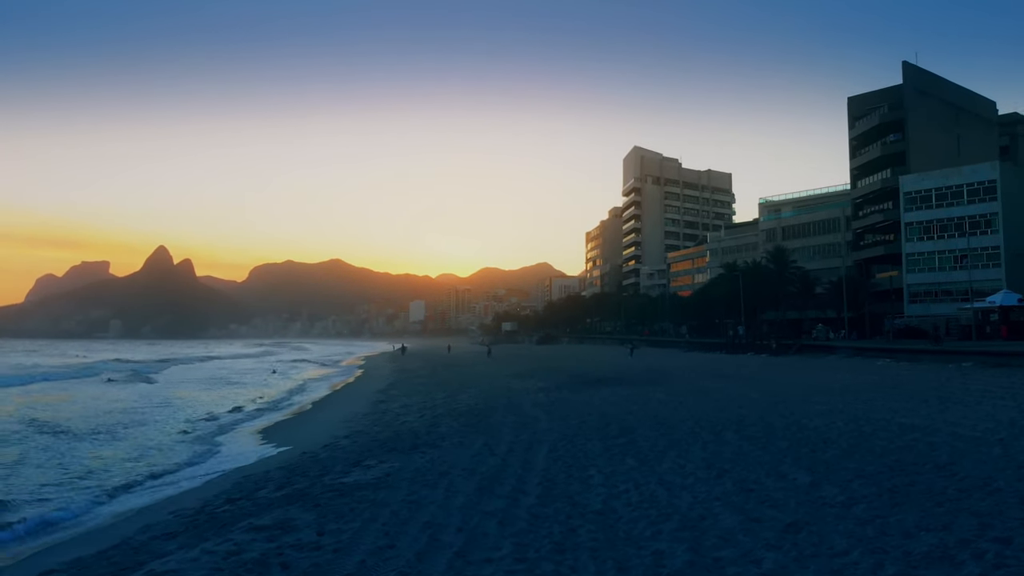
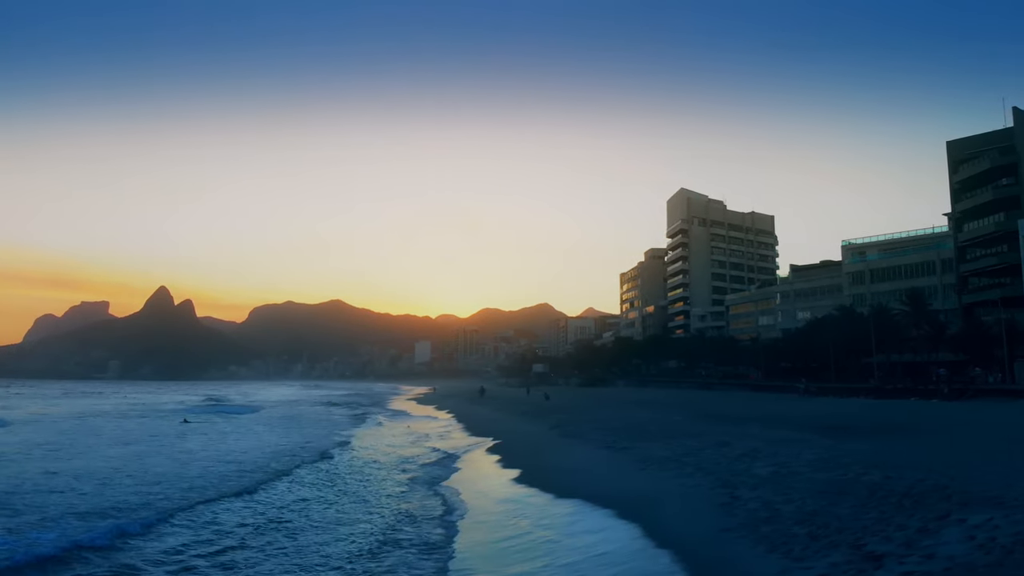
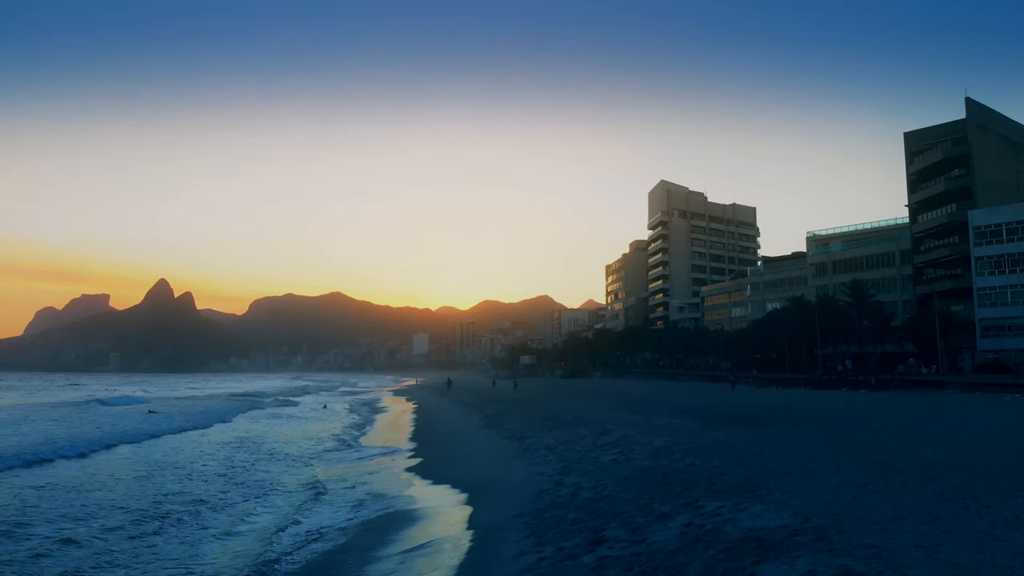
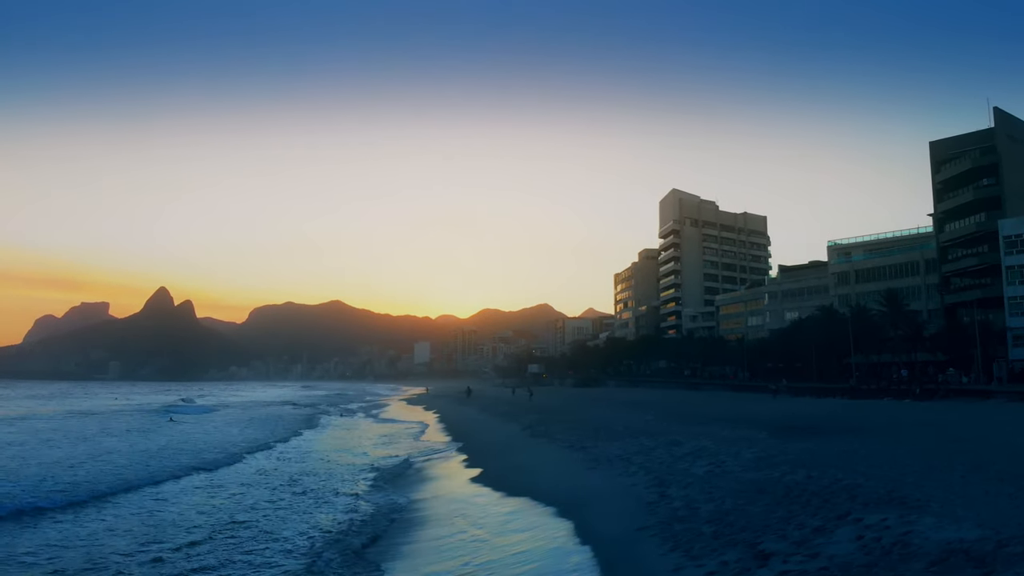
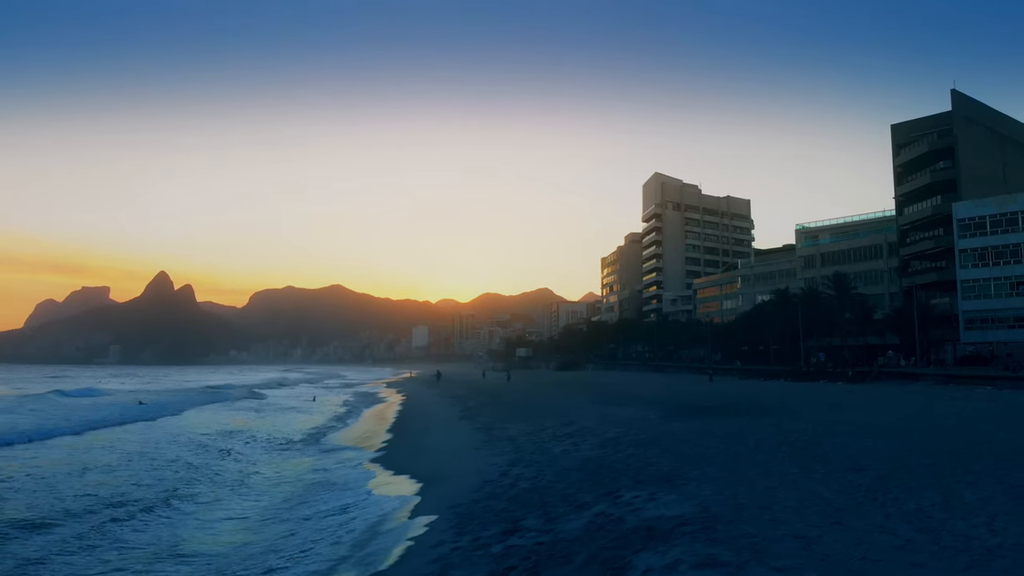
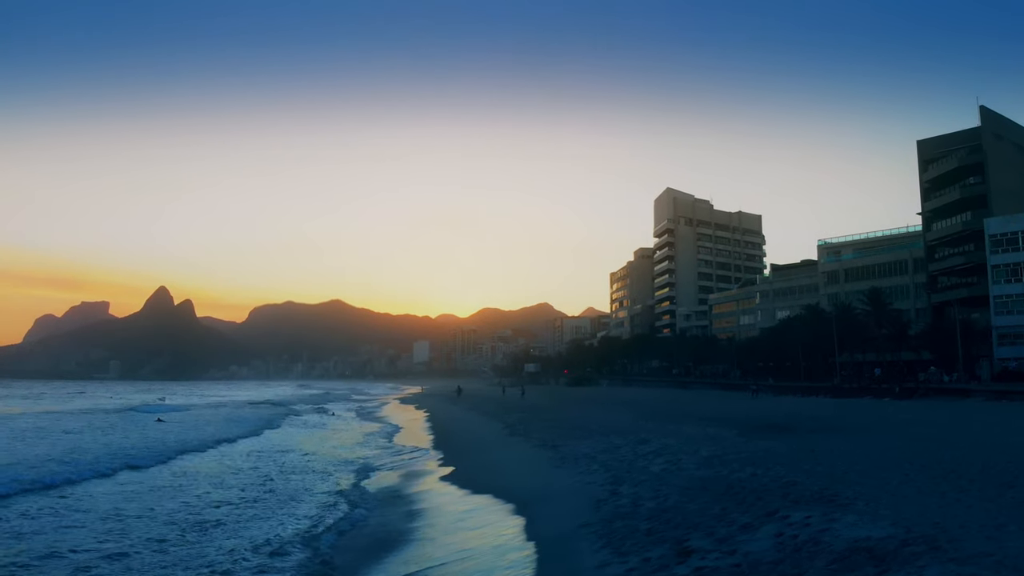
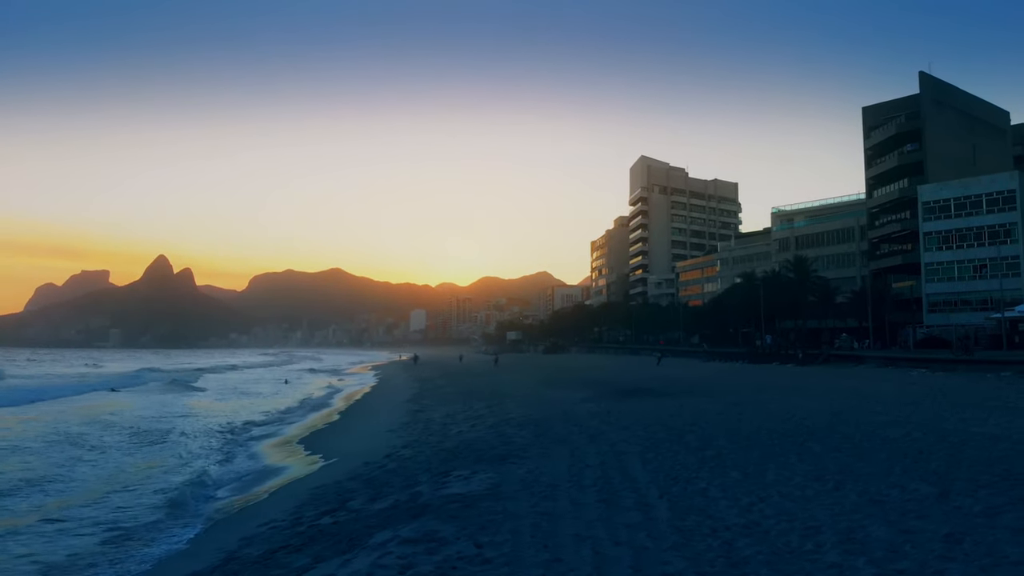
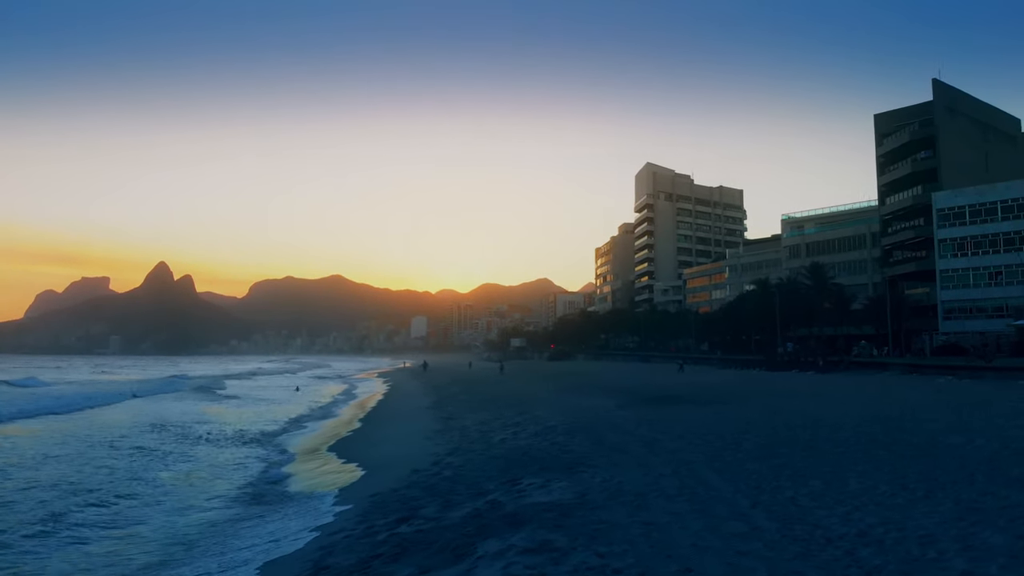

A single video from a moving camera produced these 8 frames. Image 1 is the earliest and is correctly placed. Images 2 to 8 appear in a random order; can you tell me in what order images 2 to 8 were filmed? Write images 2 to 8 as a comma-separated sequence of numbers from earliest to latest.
7, 8, 5, 3, 6, 4, 2
